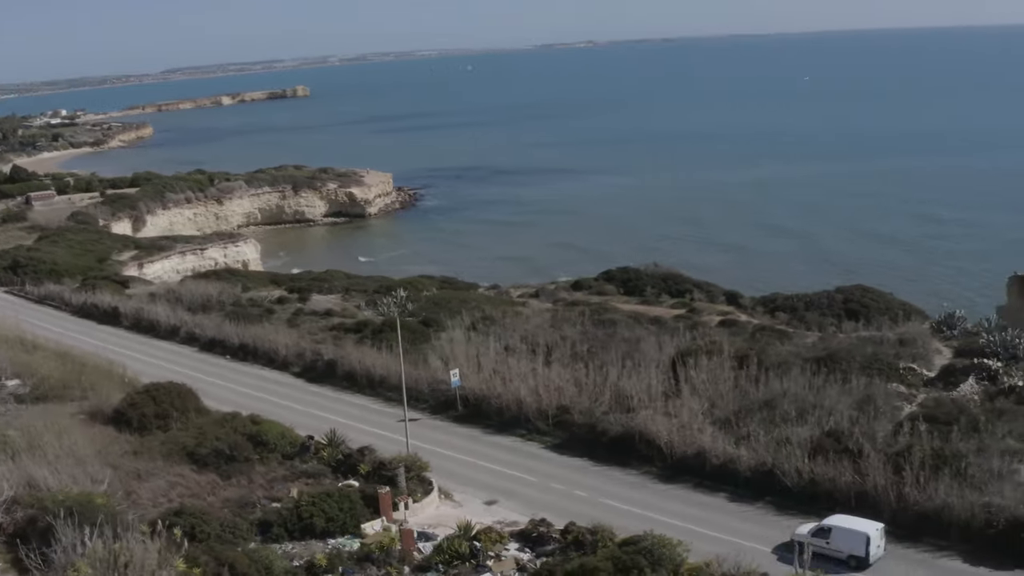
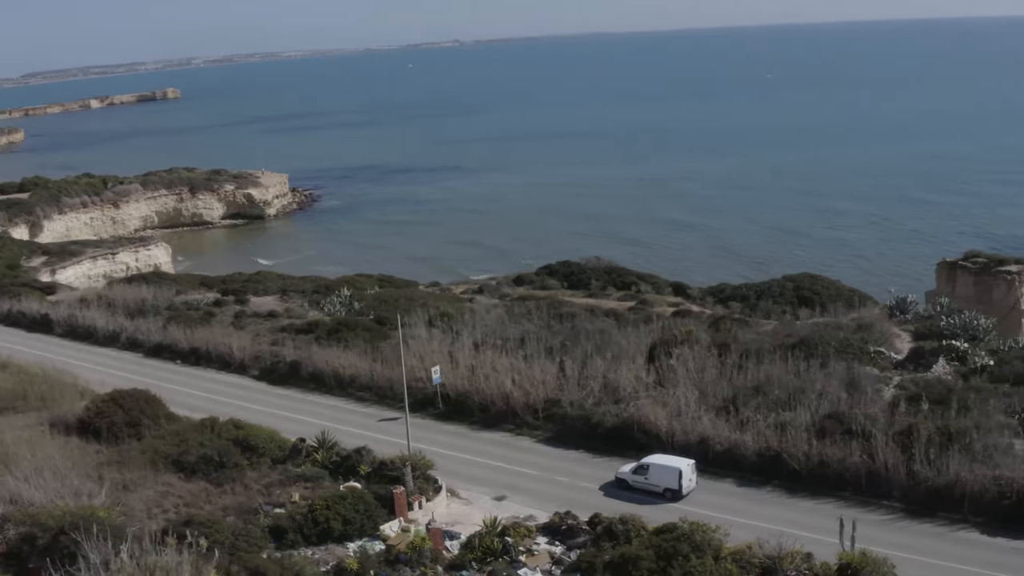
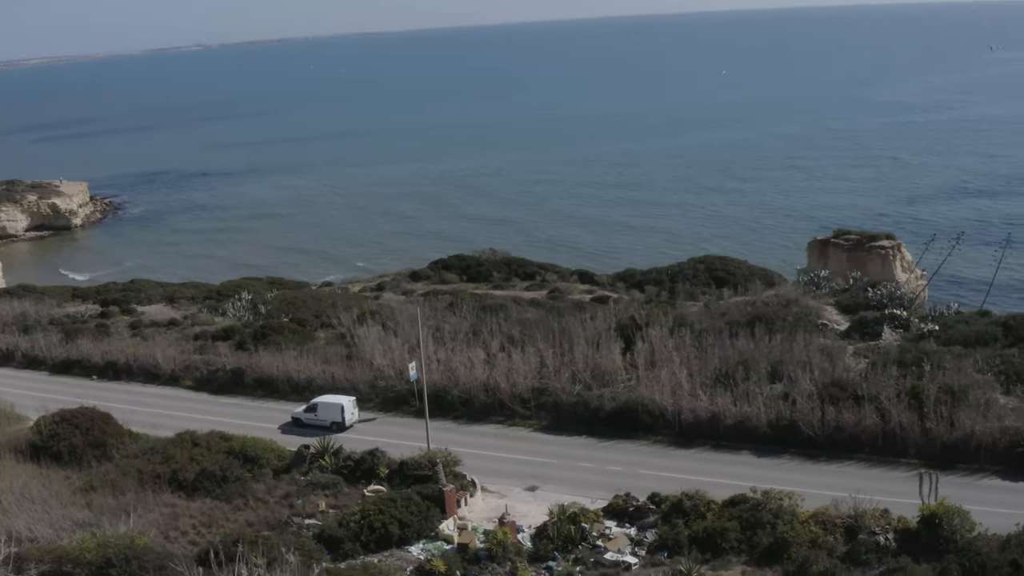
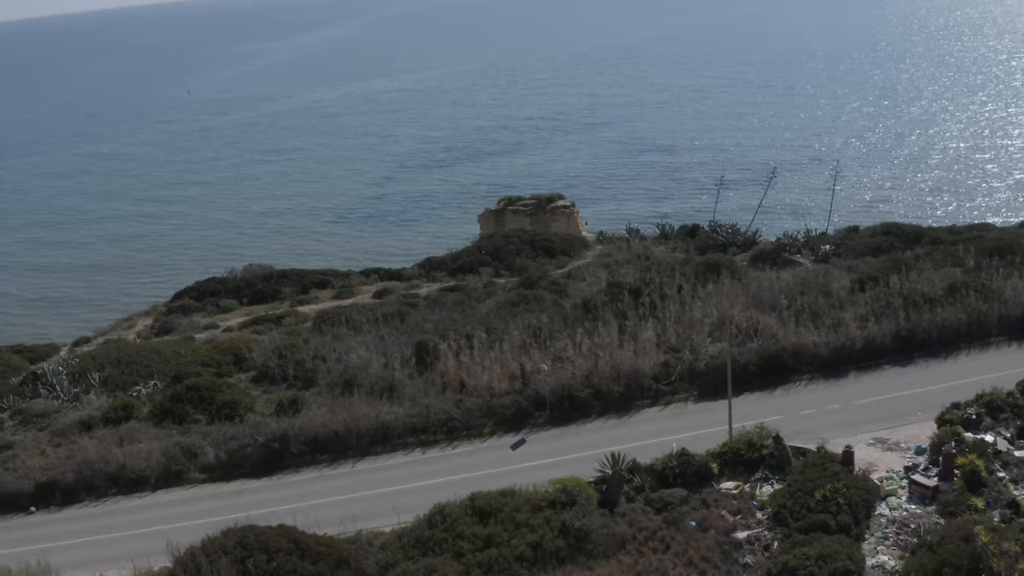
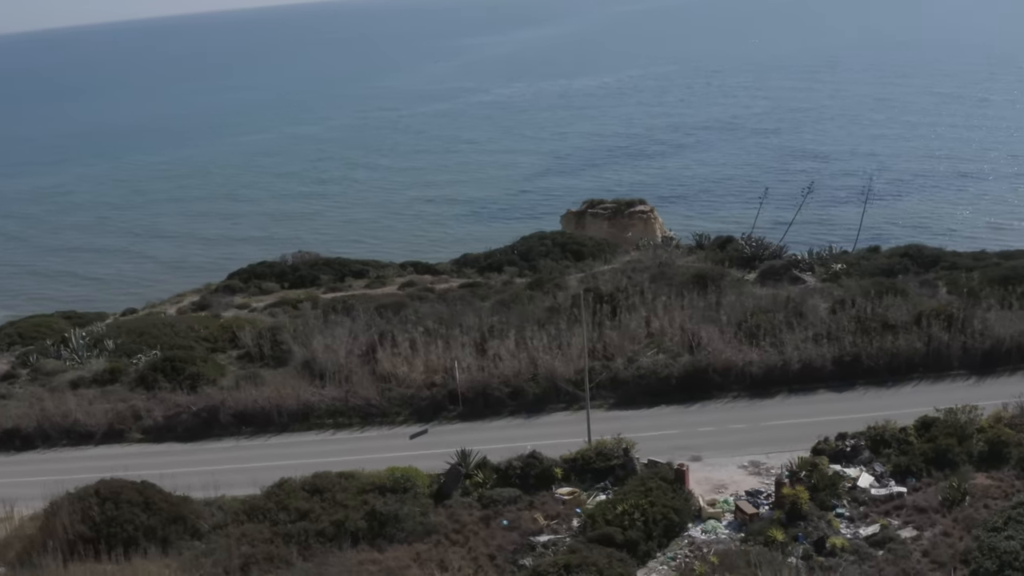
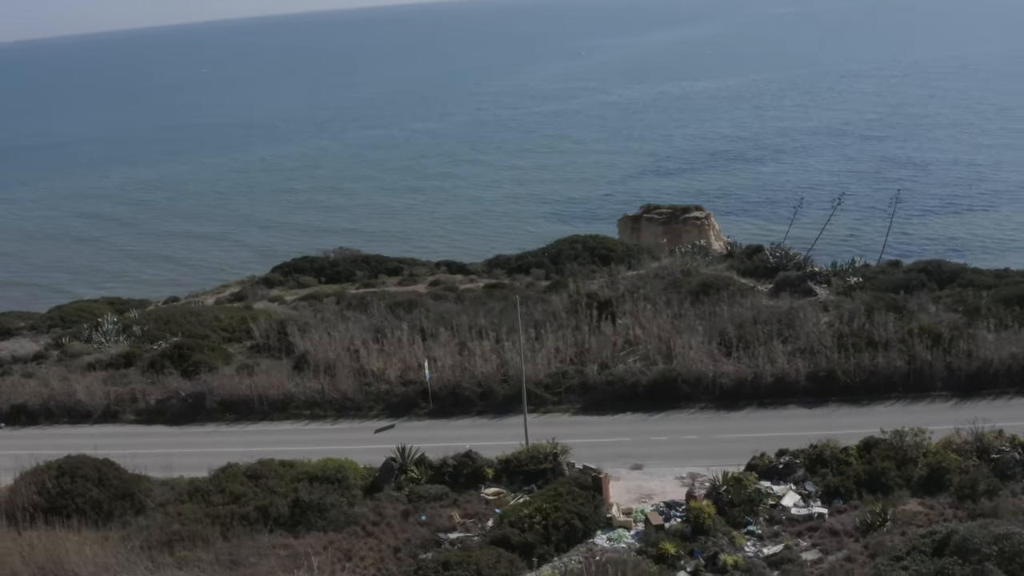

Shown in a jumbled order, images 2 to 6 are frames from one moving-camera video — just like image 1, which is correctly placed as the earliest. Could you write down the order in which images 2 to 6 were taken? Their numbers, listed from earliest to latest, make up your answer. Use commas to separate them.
2, 3, 6, 5, 4
